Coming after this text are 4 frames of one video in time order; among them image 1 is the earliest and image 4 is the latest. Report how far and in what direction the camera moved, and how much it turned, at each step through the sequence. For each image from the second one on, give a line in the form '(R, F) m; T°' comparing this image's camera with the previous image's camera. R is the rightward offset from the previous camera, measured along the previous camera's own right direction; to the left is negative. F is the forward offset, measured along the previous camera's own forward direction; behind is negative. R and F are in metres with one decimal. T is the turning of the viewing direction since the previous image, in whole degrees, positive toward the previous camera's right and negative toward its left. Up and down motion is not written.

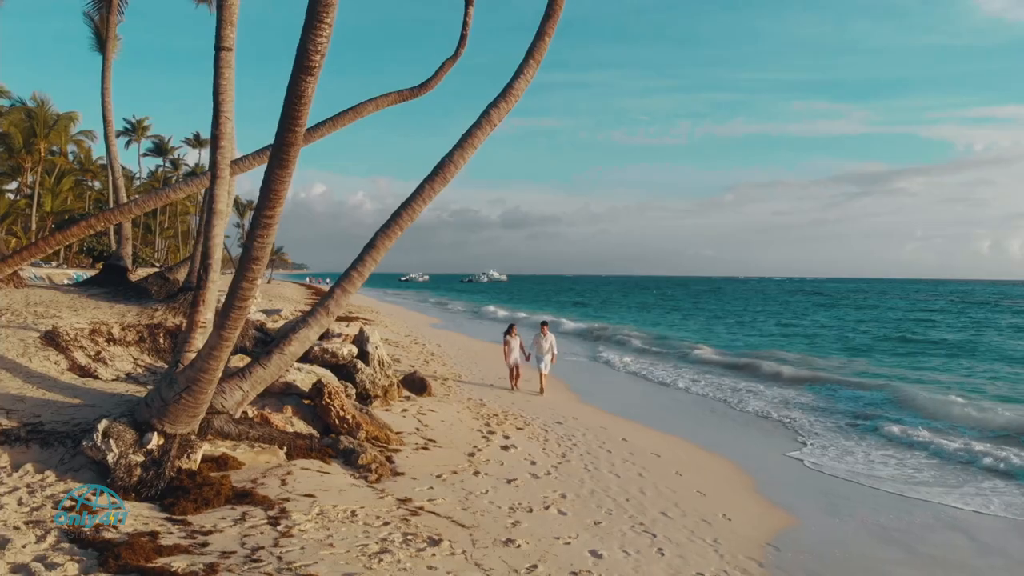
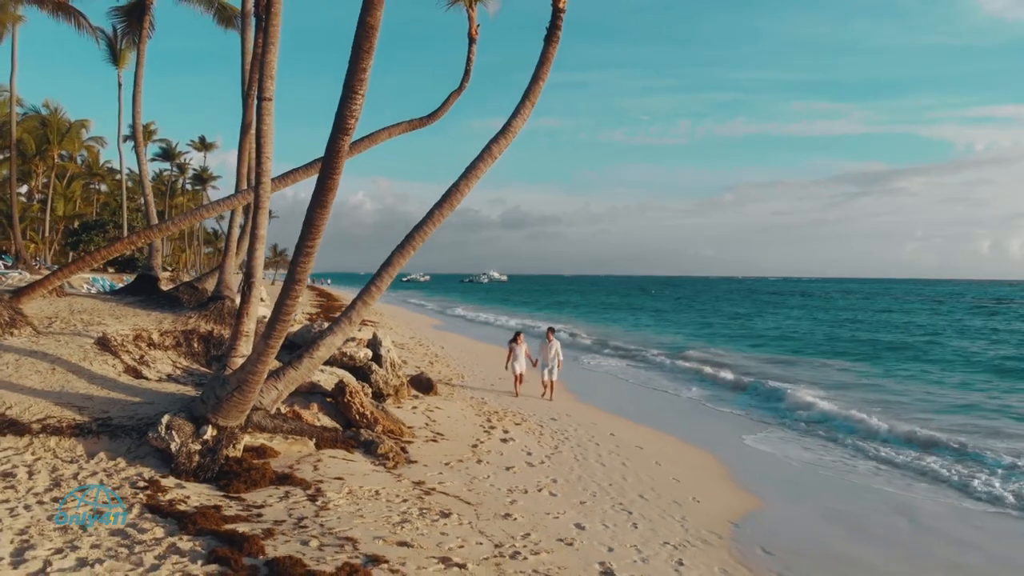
(0.0, -0.9) m; 0°
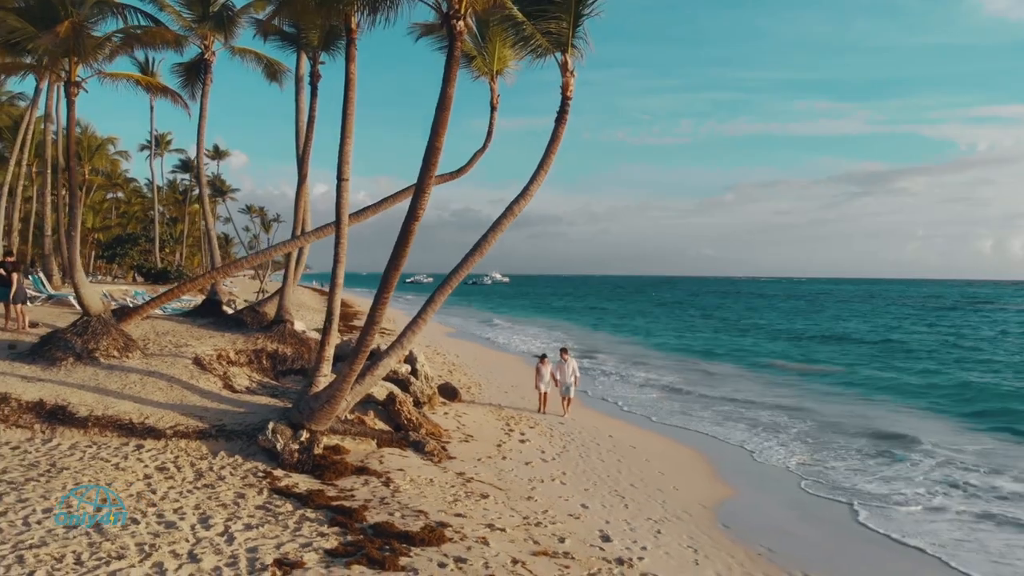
(-0.3, -1.9) m; 0°
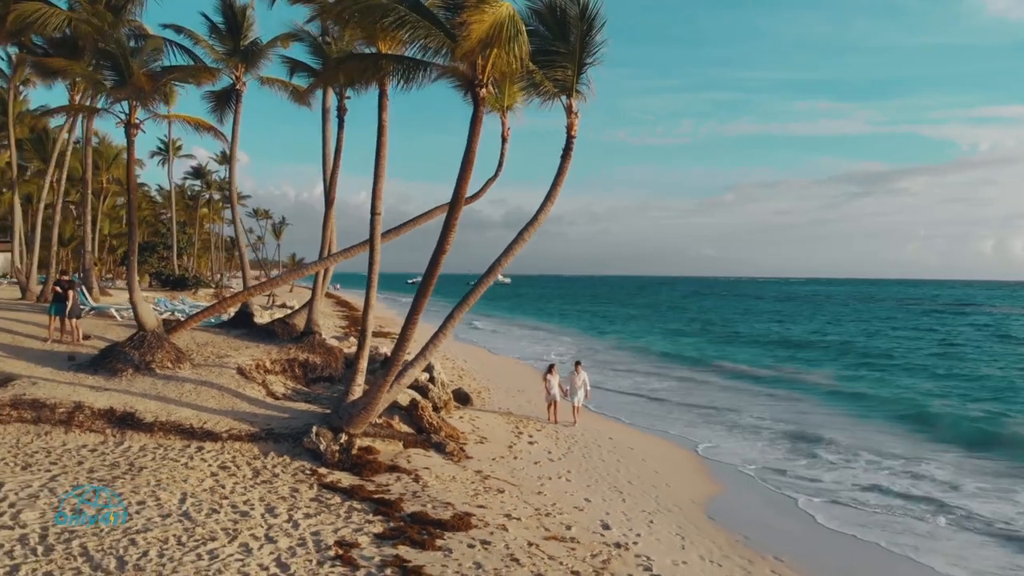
(-0.2, -1.1) m; 0°
